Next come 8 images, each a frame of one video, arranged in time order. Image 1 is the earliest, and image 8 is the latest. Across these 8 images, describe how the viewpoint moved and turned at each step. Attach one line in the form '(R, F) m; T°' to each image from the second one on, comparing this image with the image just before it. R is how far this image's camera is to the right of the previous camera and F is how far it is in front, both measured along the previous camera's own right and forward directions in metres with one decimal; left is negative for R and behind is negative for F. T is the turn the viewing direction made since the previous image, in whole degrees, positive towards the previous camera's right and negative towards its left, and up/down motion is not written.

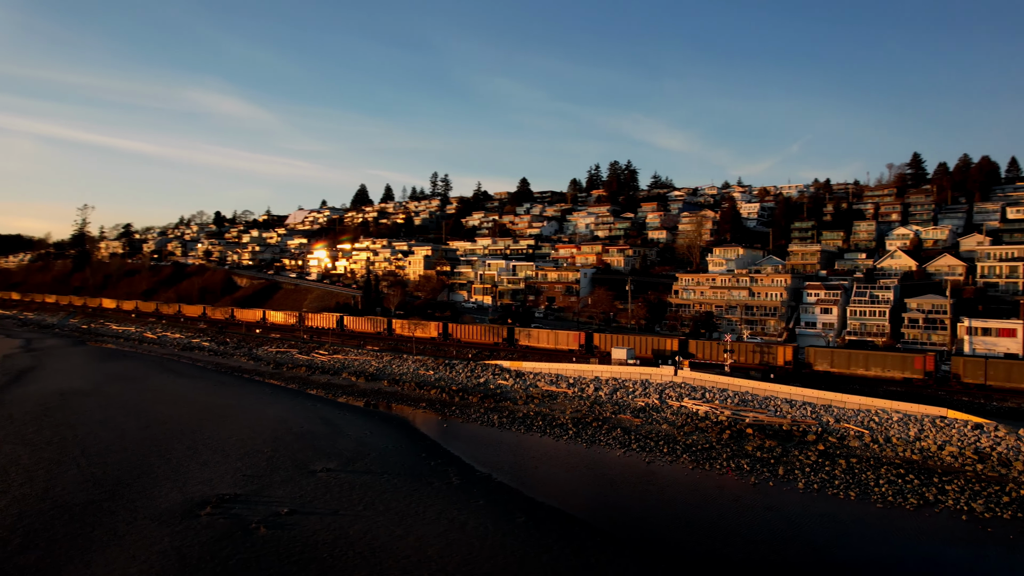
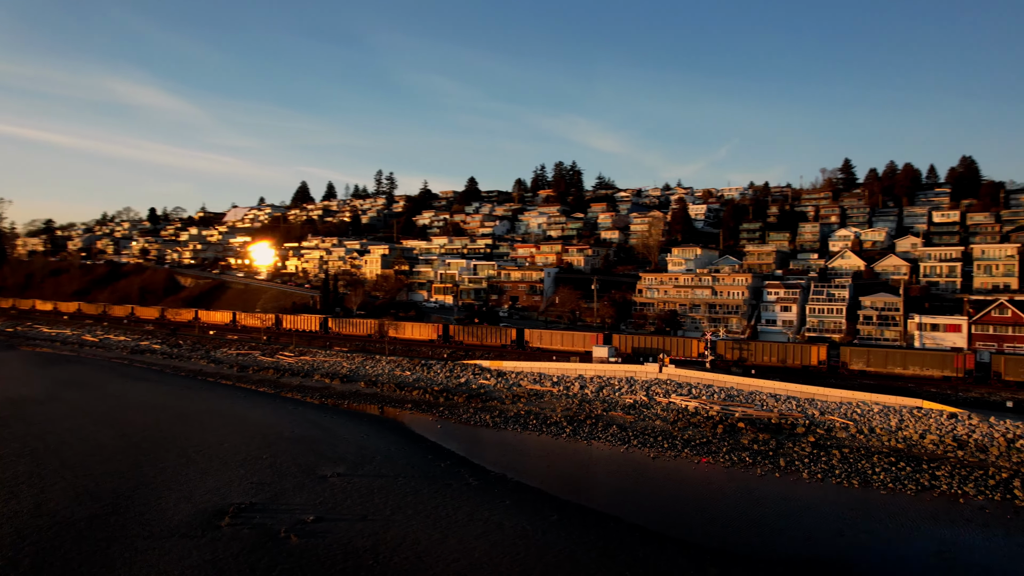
(-1.5, +0.1) m; +6°
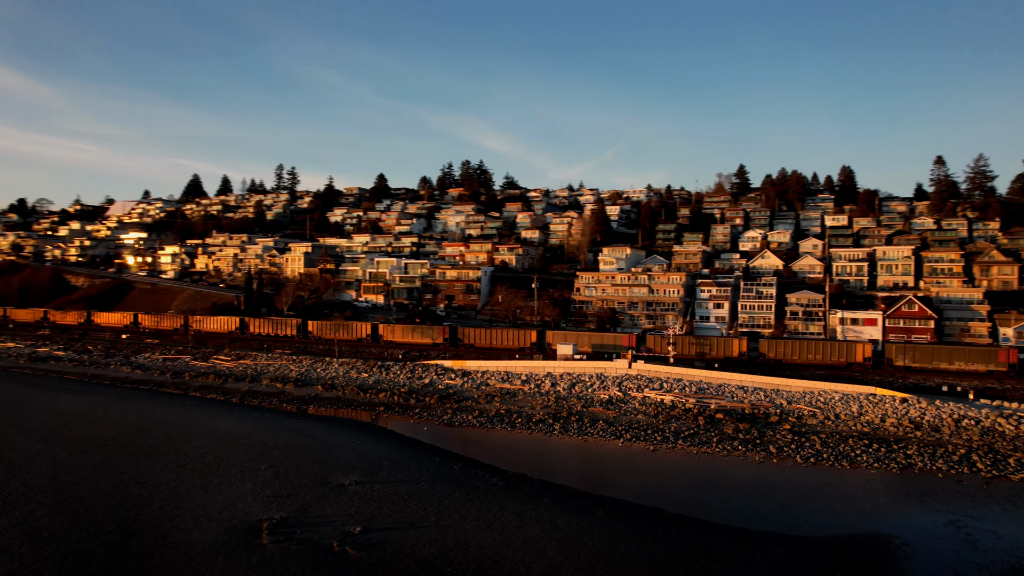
(-2.4, +0.2) m; +10°
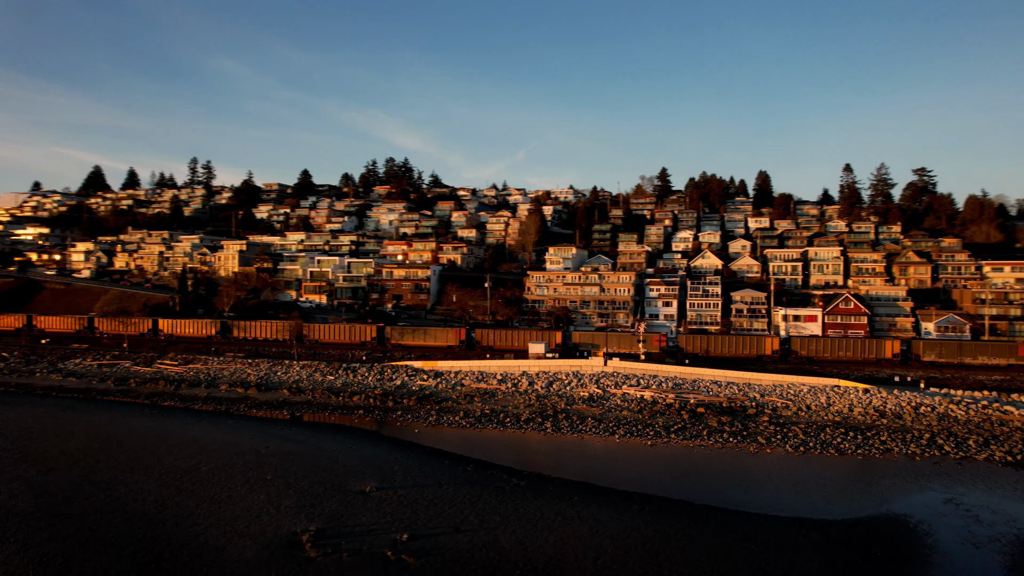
(-2.0, +0.2) m; +8°
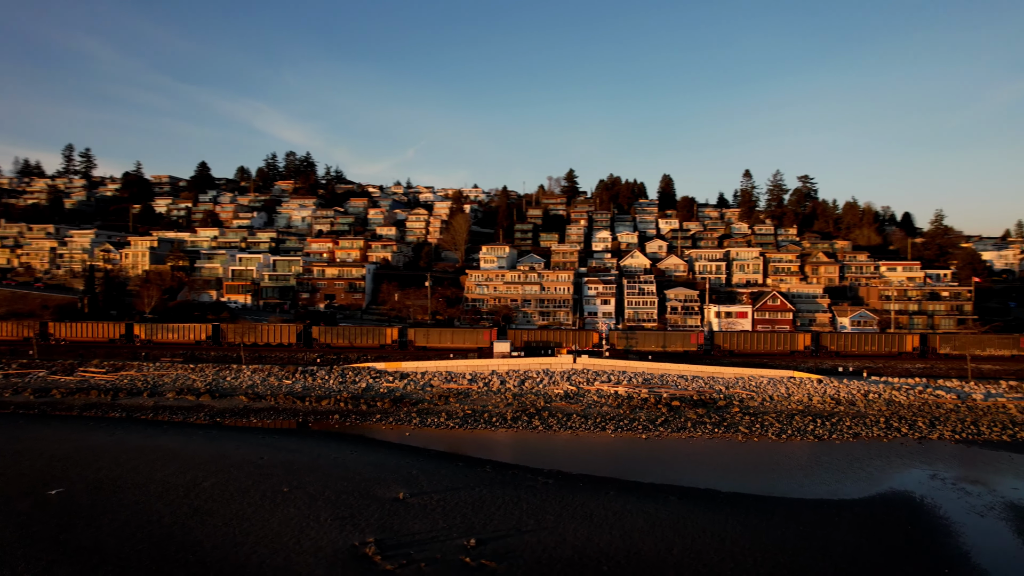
(-2.5, +0.3) m; +10°
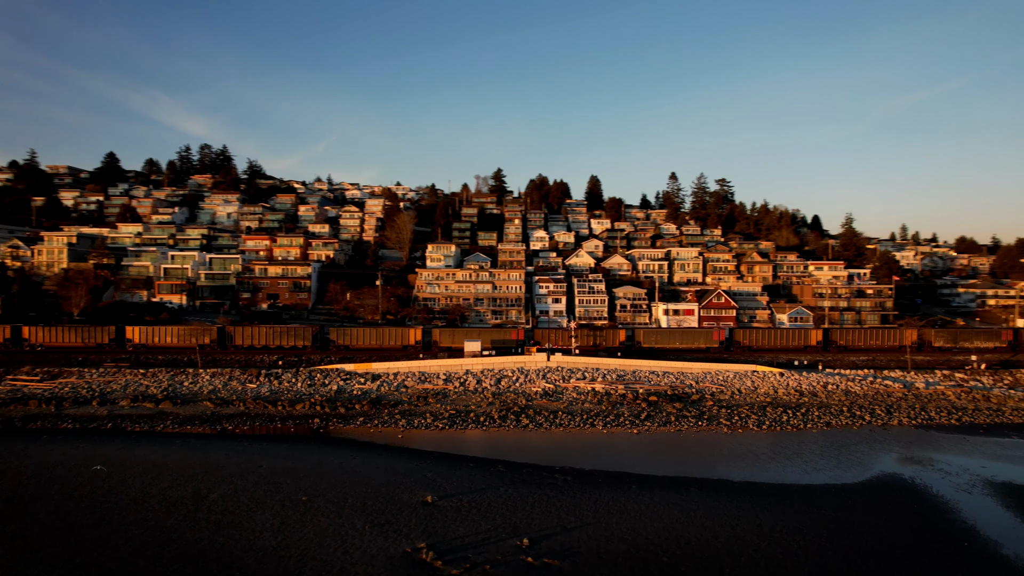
(-1.9, +0.2) m; +8°
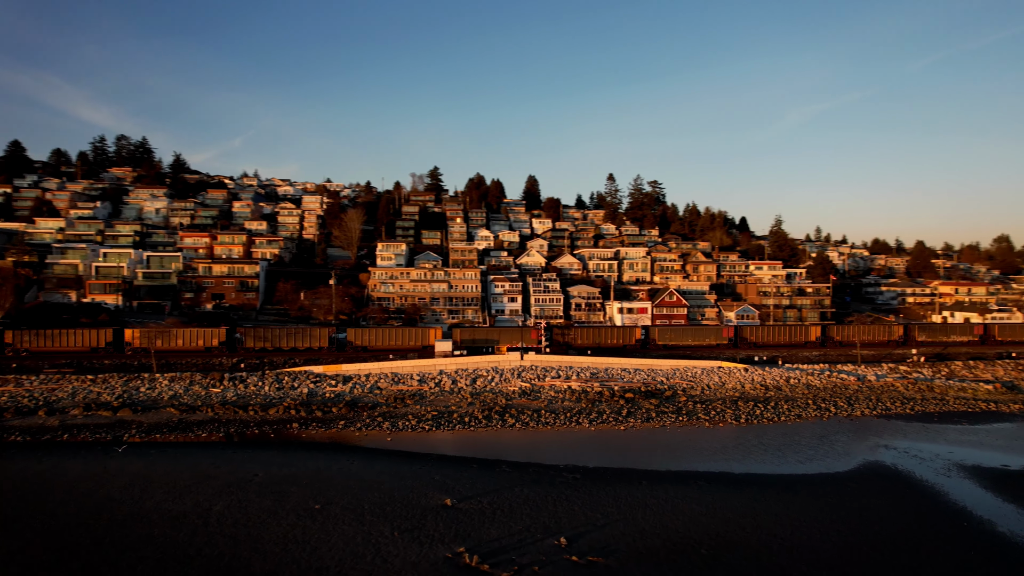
(-1.5, +0.2) m; +7°
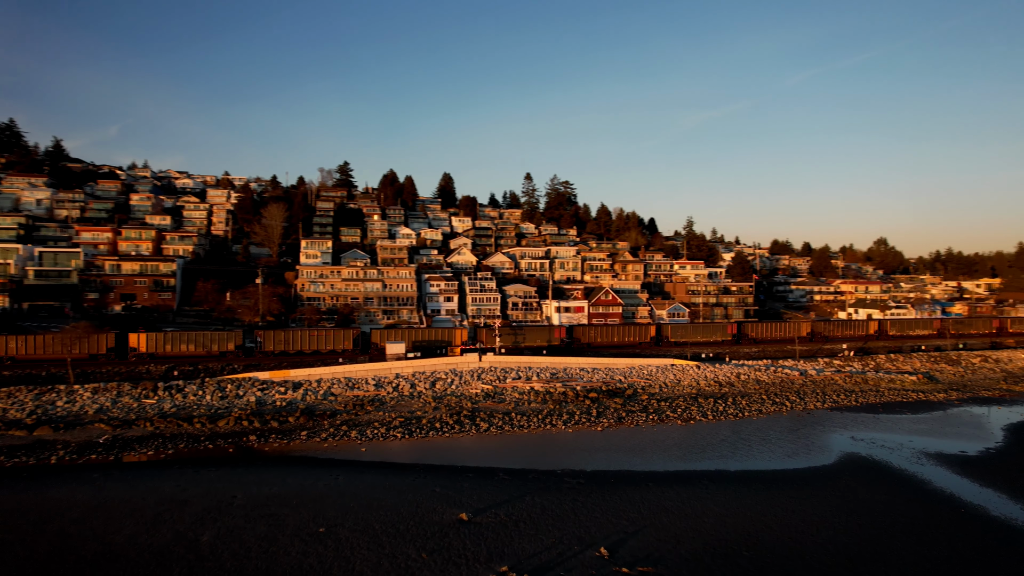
(-1.7, +0.7) m; +9°
